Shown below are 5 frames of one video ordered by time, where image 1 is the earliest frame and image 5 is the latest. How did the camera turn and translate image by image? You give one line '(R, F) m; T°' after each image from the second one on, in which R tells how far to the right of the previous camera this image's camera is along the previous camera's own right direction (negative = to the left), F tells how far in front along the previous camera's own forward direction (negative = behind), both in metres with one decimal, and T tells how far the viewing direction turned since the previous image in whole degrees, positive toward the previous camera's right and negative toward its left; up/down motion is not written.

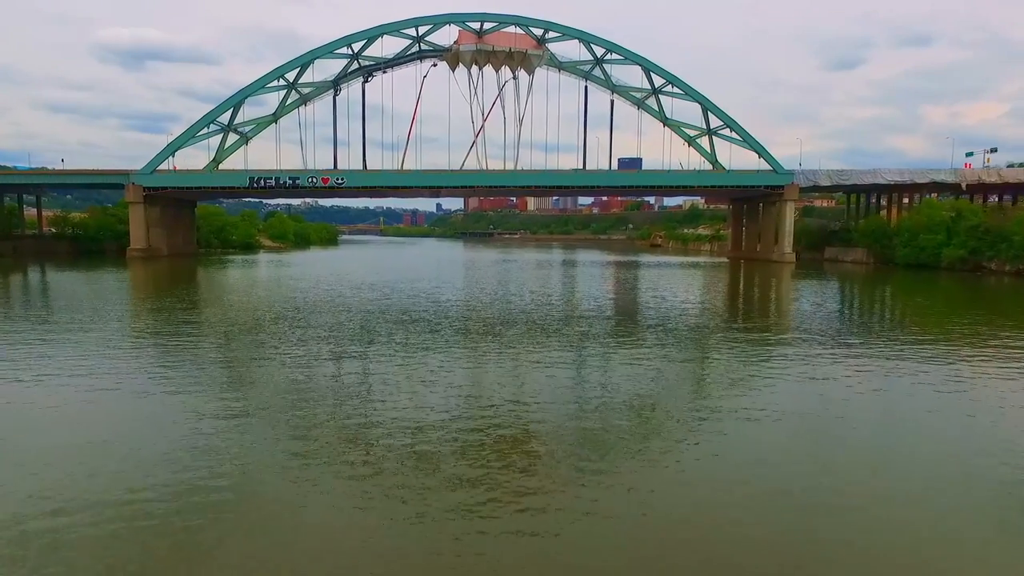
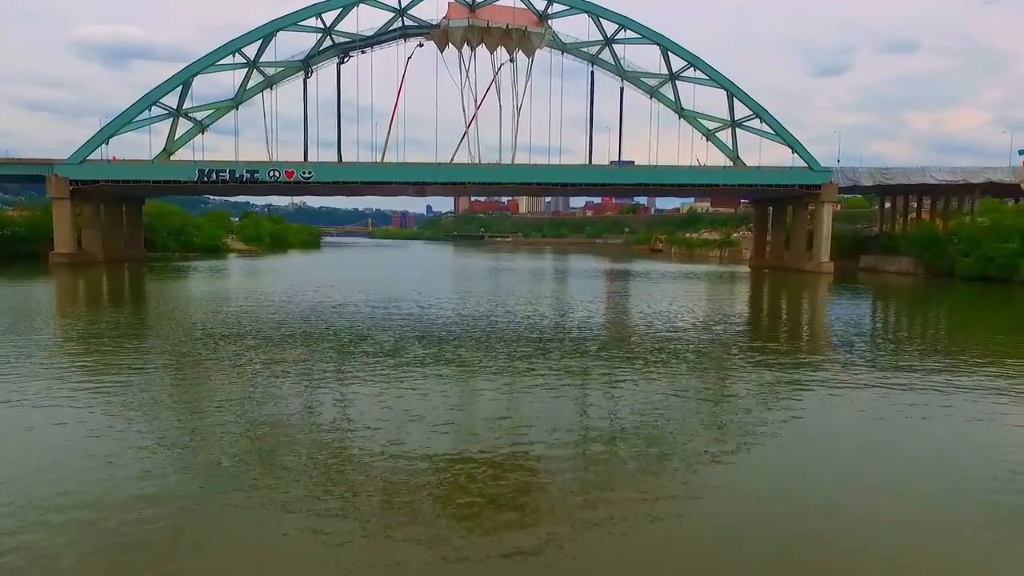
(-0.1, +2.3) m; +1°
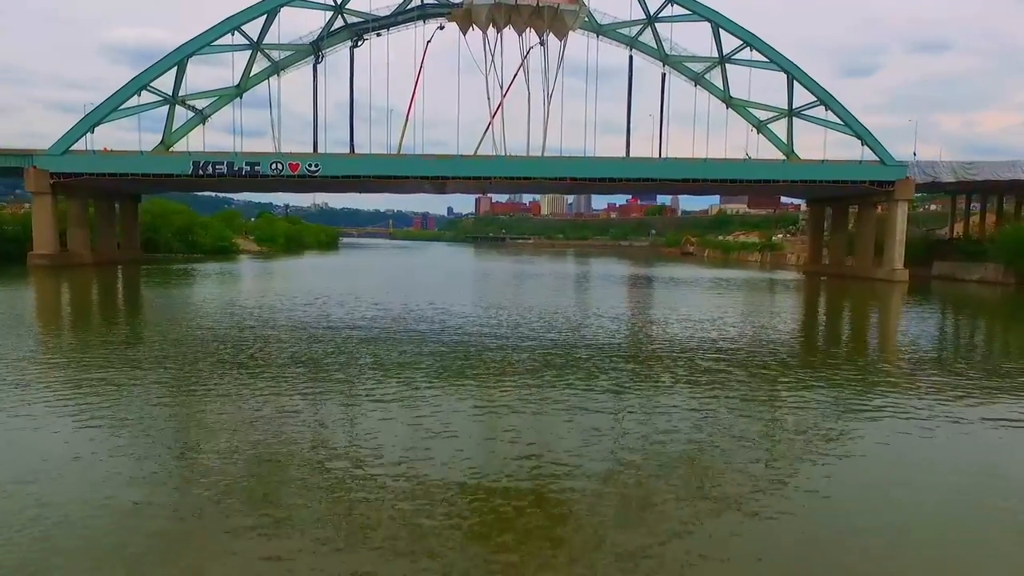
(-0.2, +1.6) m; -2°
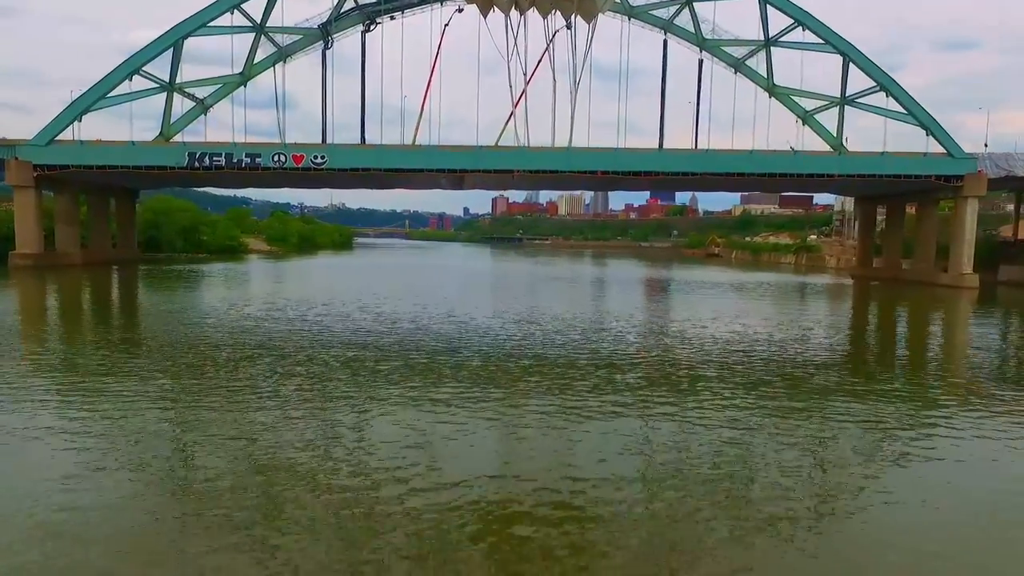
(-0.1, +1.1) m; -1°
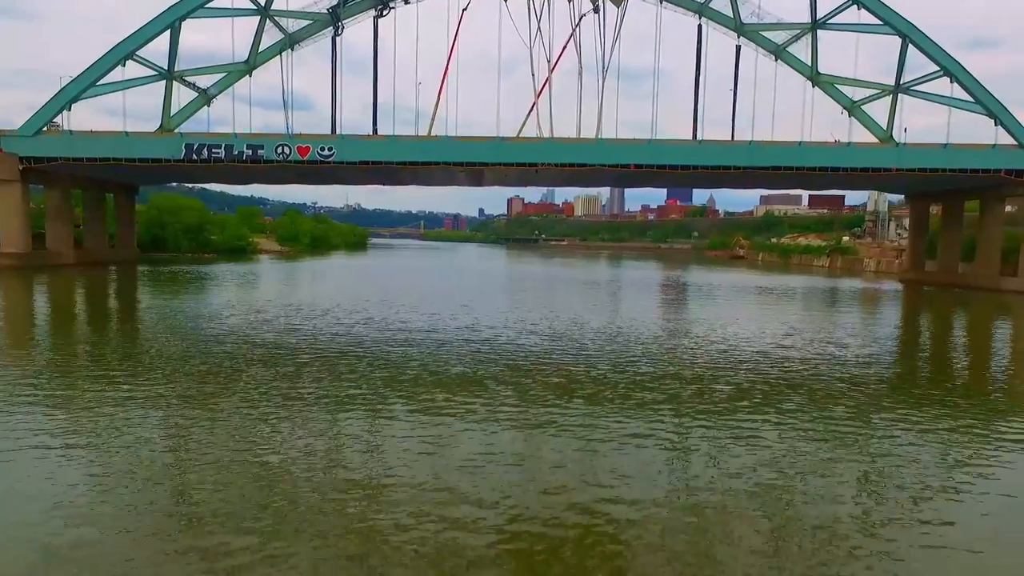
(-0.1, +0.9) m; -1°
